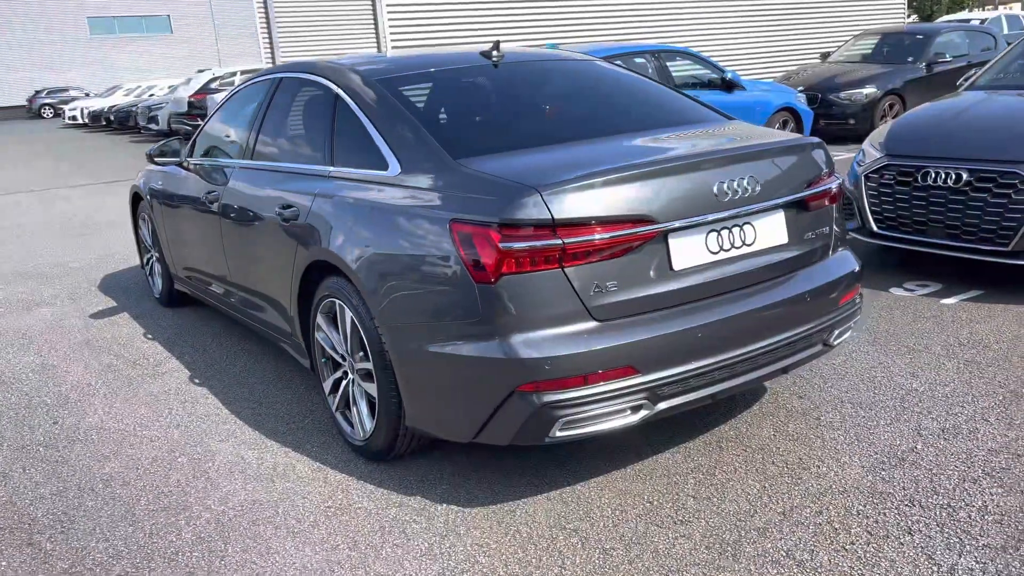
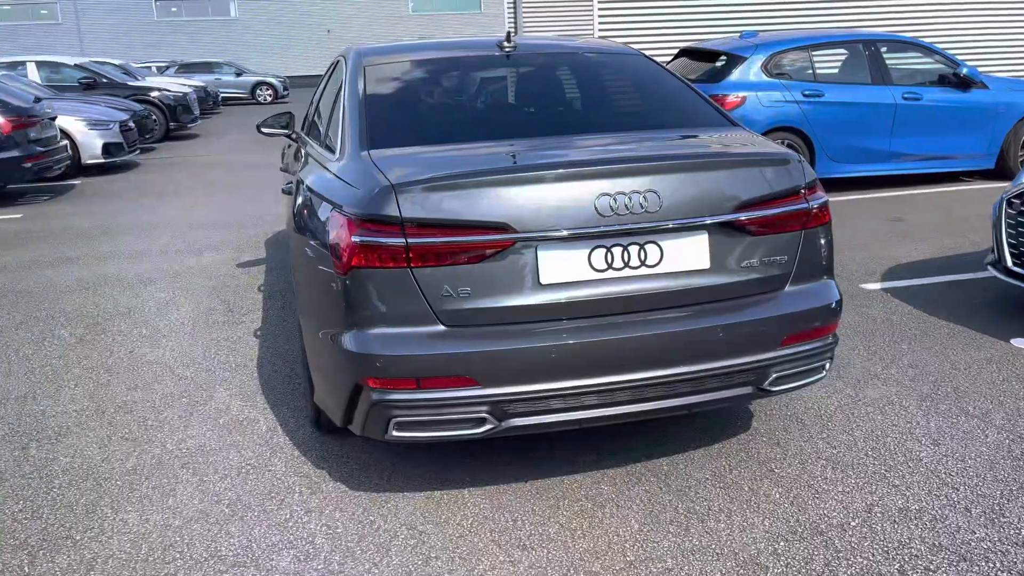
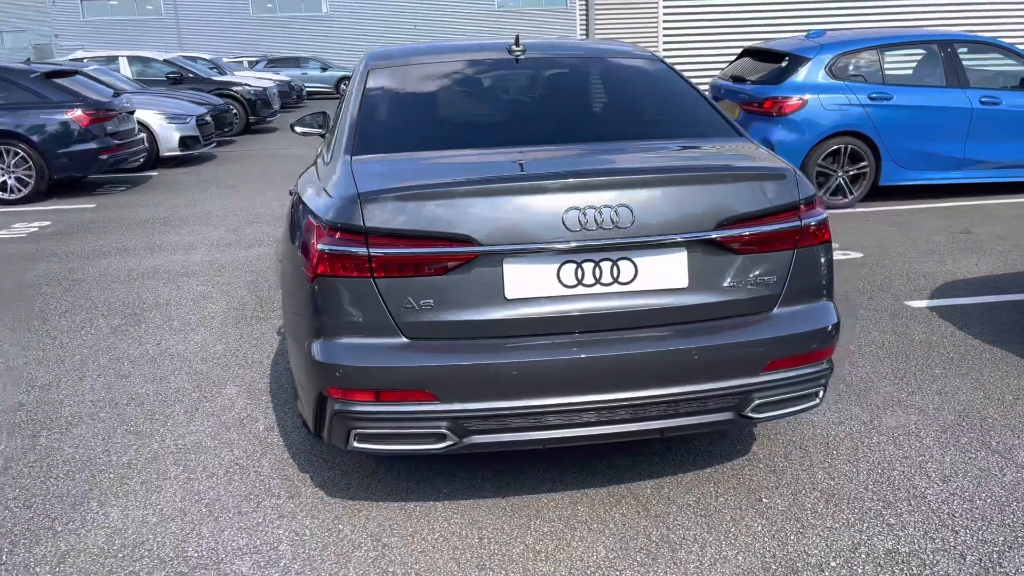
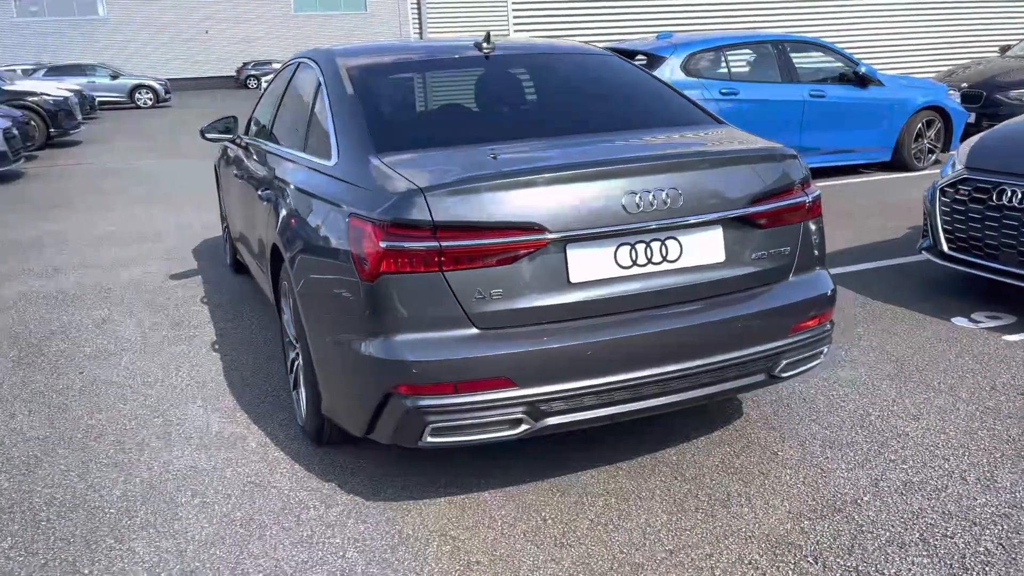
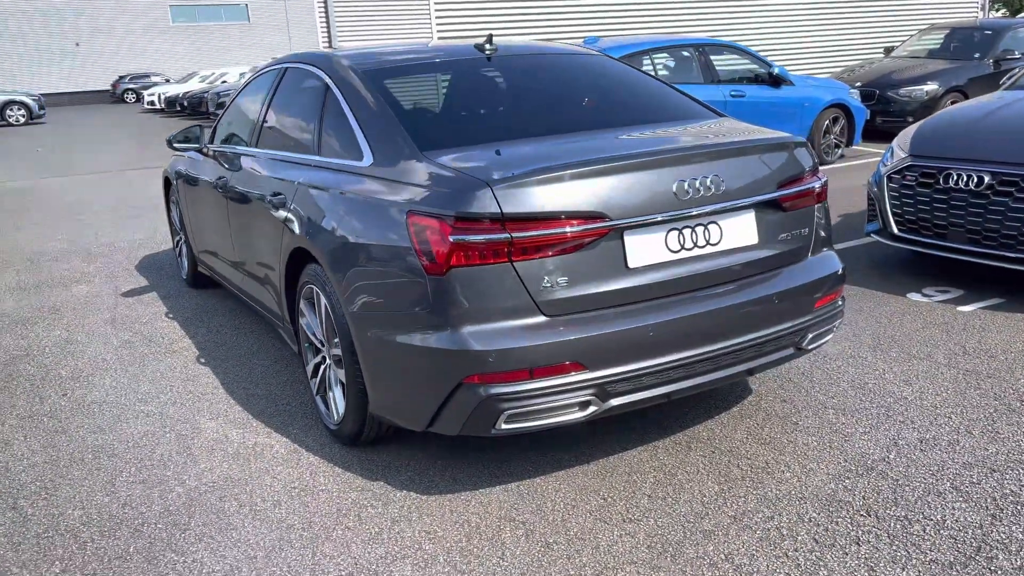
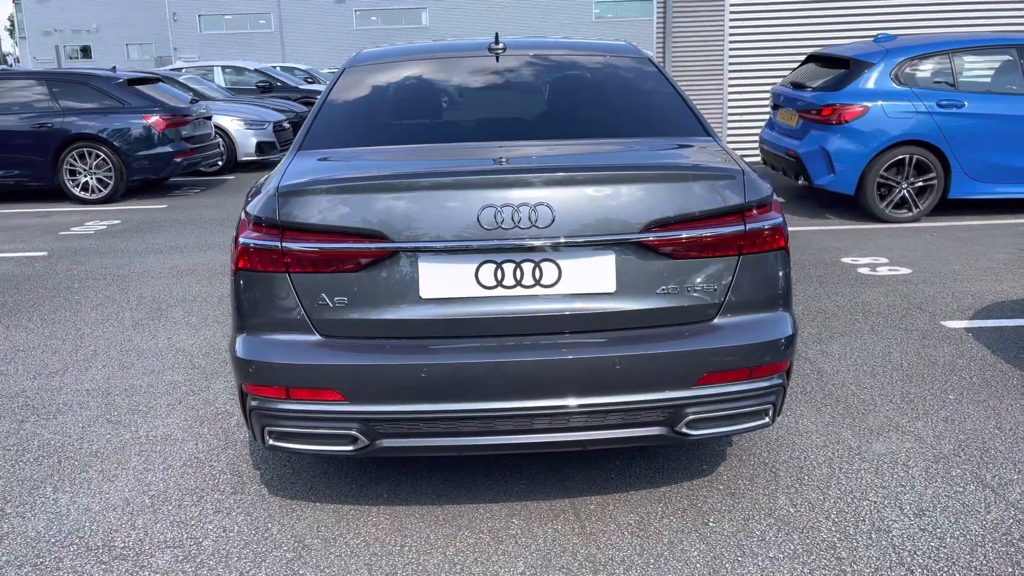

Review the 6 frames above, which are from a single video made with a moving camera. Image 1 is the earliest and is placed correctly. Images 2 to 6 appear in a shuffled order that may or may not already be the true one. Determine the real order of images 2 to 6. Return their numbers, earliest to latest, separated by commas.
5, 4, 2, 3, 6
